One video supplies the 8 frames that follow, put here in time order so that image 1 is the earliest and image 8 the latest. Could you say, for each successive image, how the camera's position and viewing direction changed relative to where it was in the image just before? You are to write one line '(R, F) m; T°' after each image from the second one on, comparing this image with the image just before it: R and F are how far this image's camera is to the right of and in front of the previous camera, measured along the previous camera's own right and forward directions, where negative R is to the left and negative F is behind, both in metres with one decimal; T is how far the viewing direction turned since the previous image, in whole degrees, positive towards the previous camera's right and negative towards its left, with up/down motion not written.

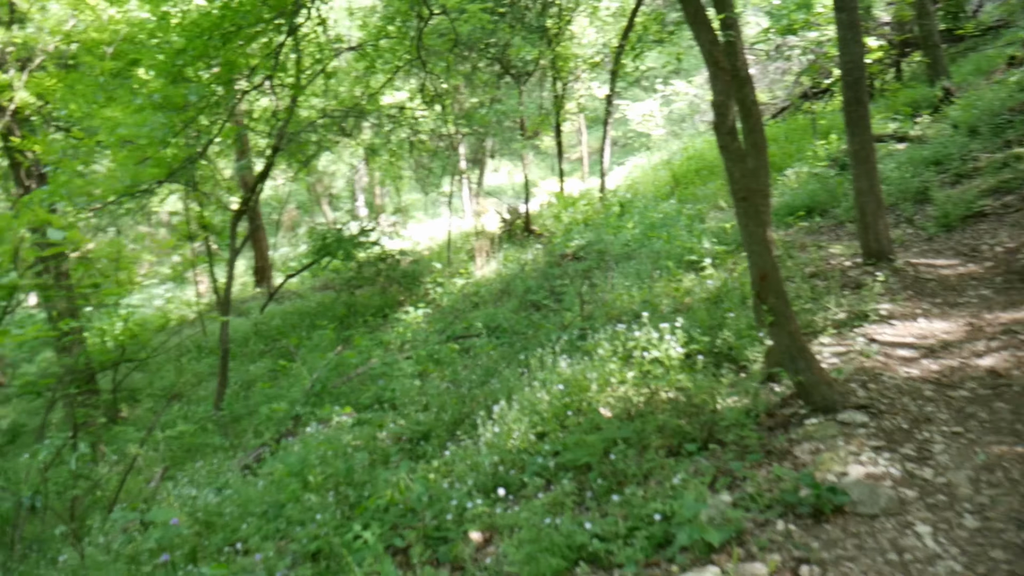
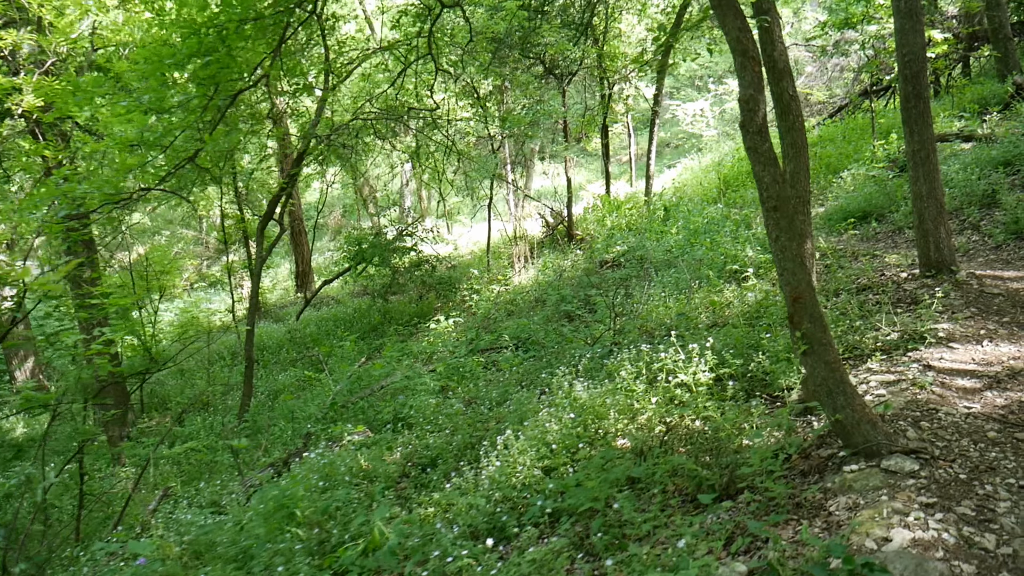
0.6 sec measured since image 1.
(+0.3, +0.5) m; -4°
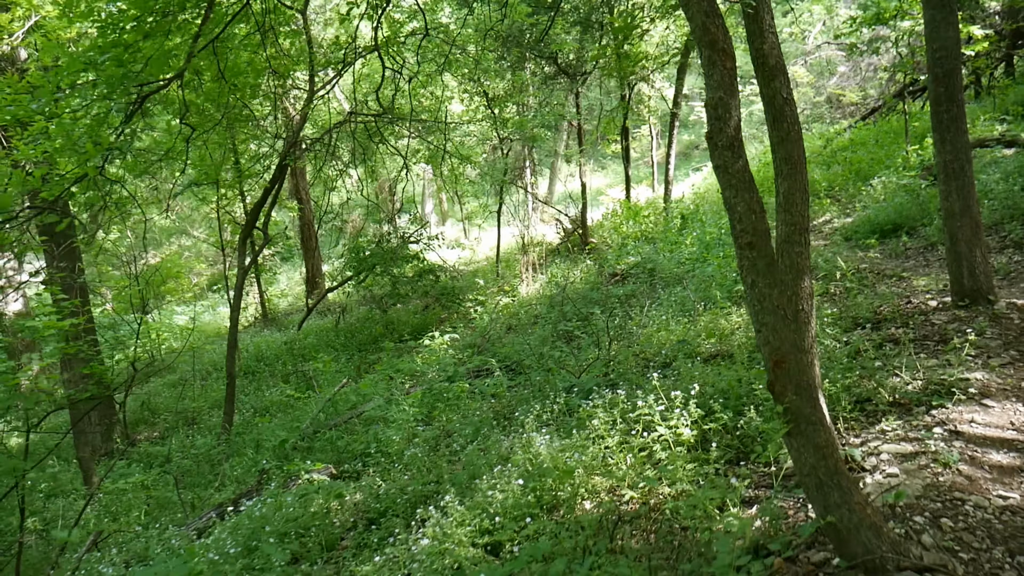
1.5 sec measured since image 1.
(+0.4, +0.8) m; -2°
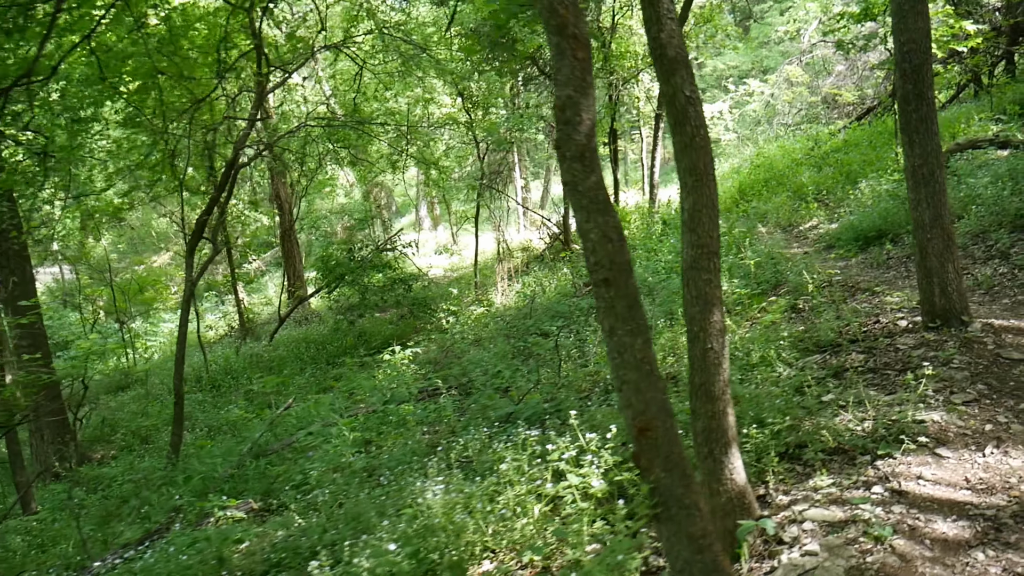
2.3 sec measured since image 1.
(+0.5, +0.6) m; -1°
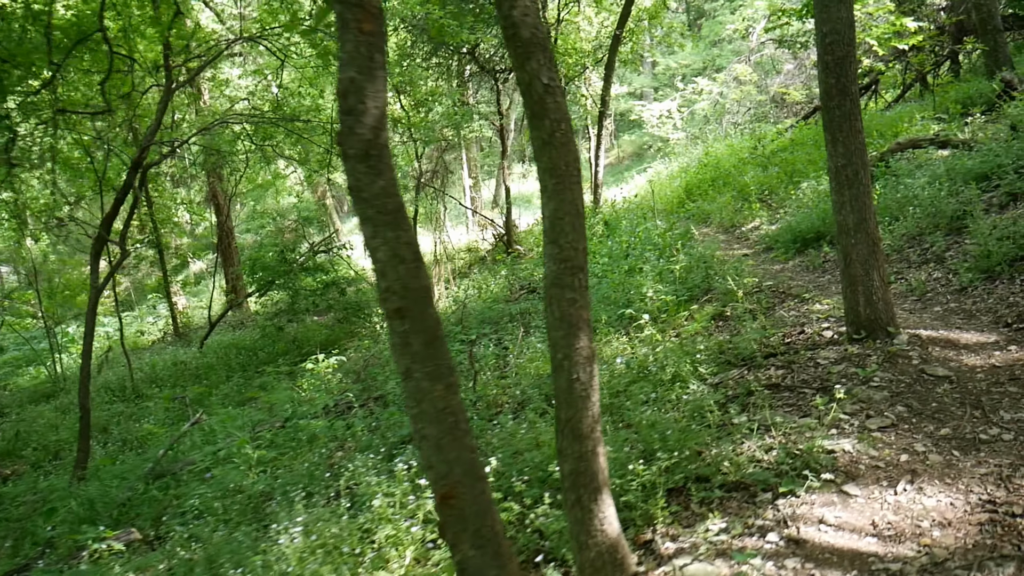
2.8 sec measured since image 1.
(+0.4, +0.4) m; +2°
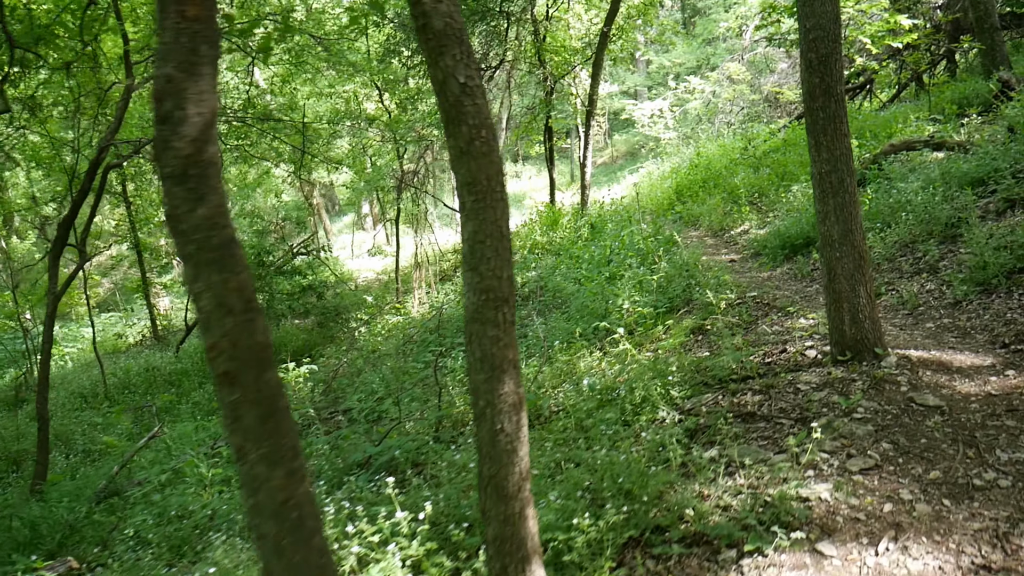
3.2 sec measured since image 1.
(+0.2, +0.4) m; 0°
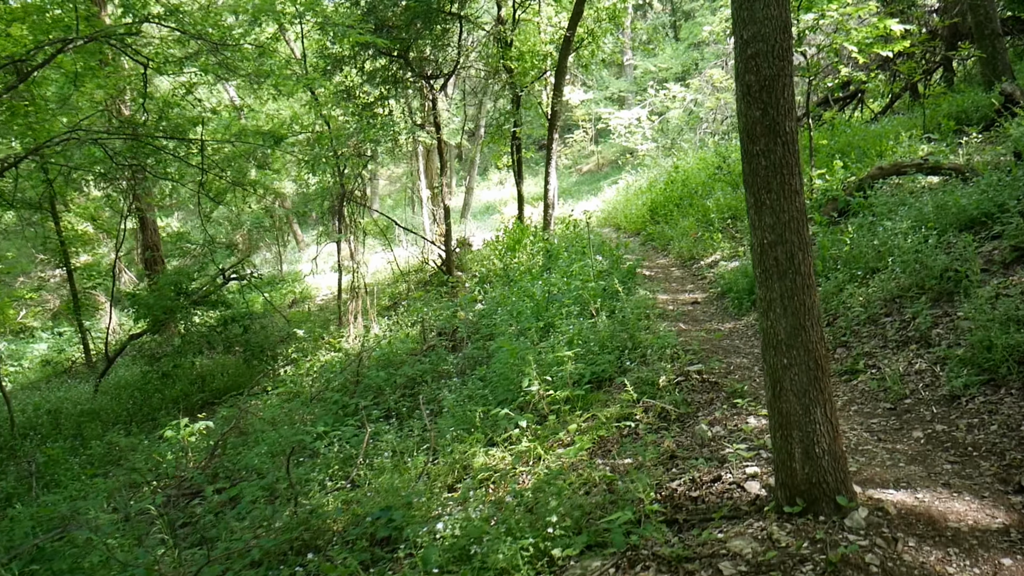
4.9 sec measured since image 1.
(+0.6, +1.3) m; 0°
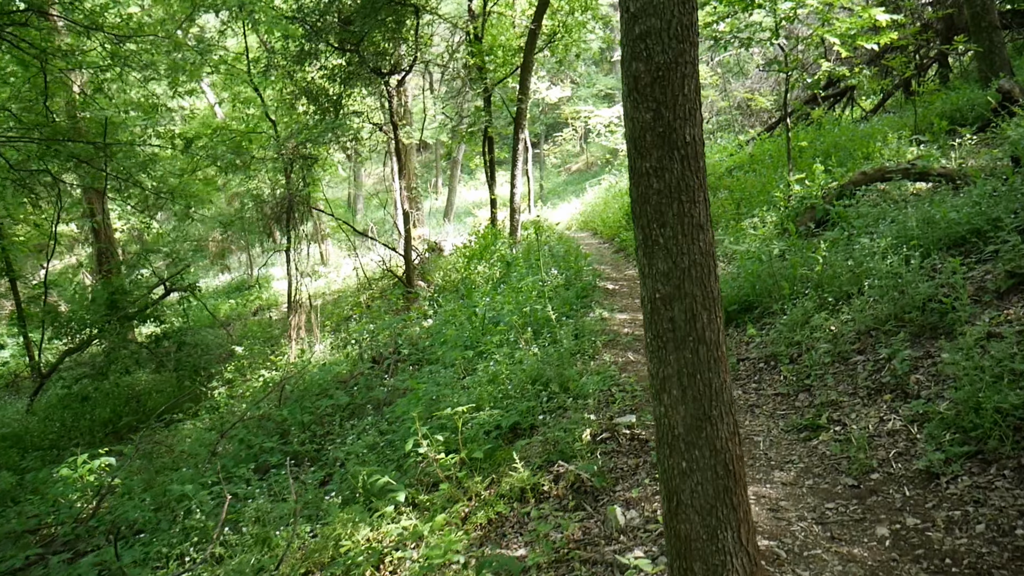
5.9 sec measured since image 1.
(+0.5, +0.9) m; 0°
